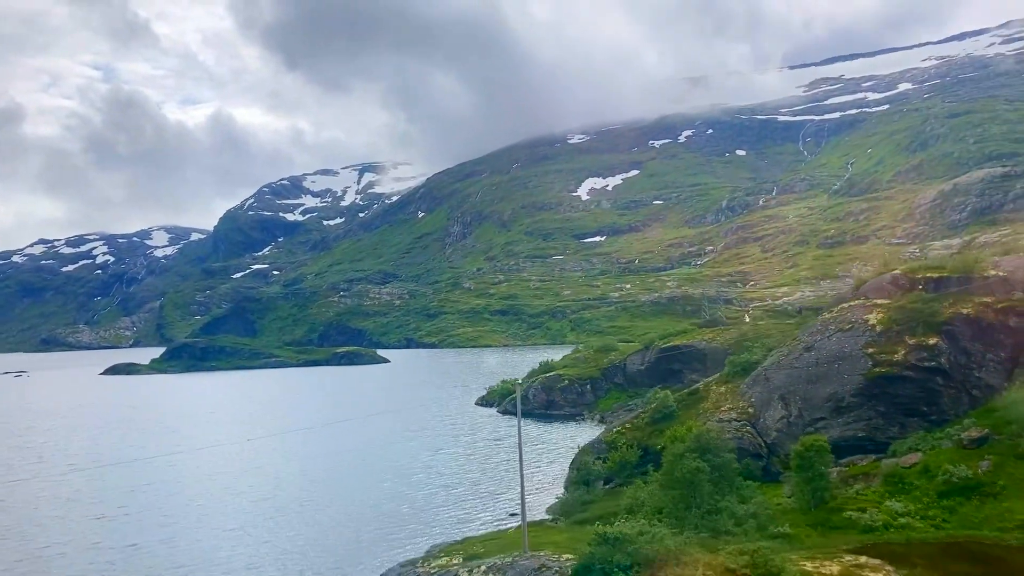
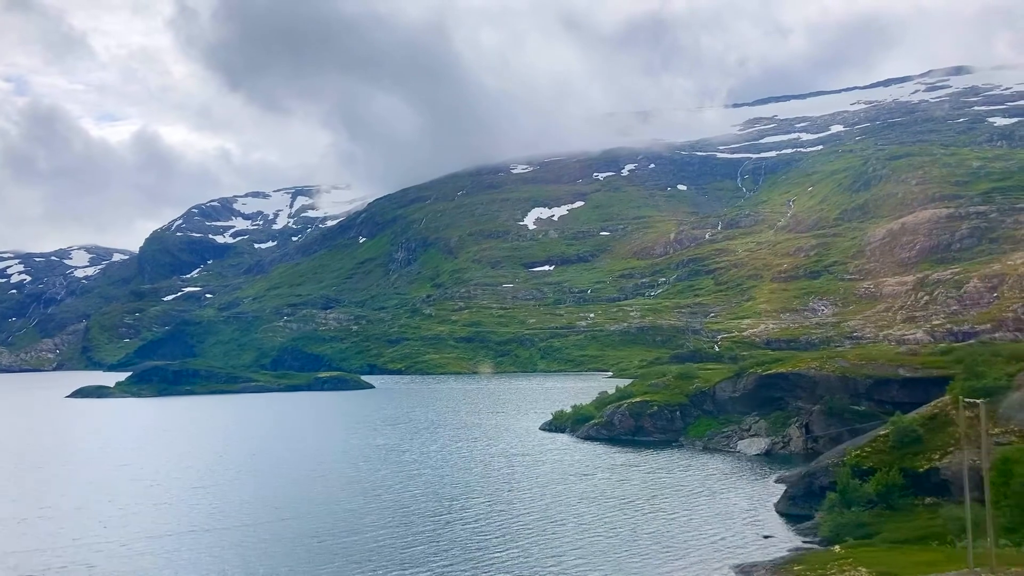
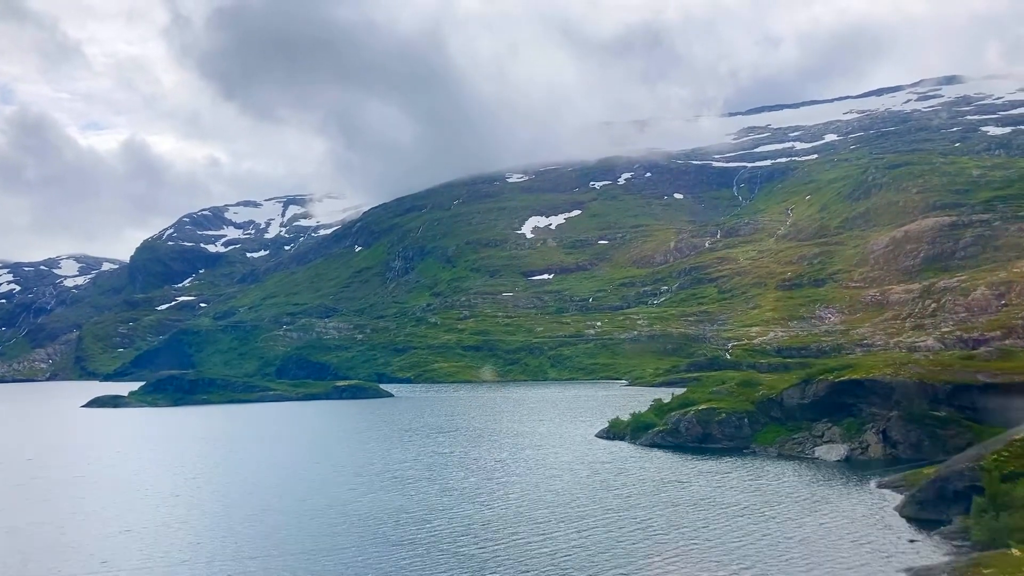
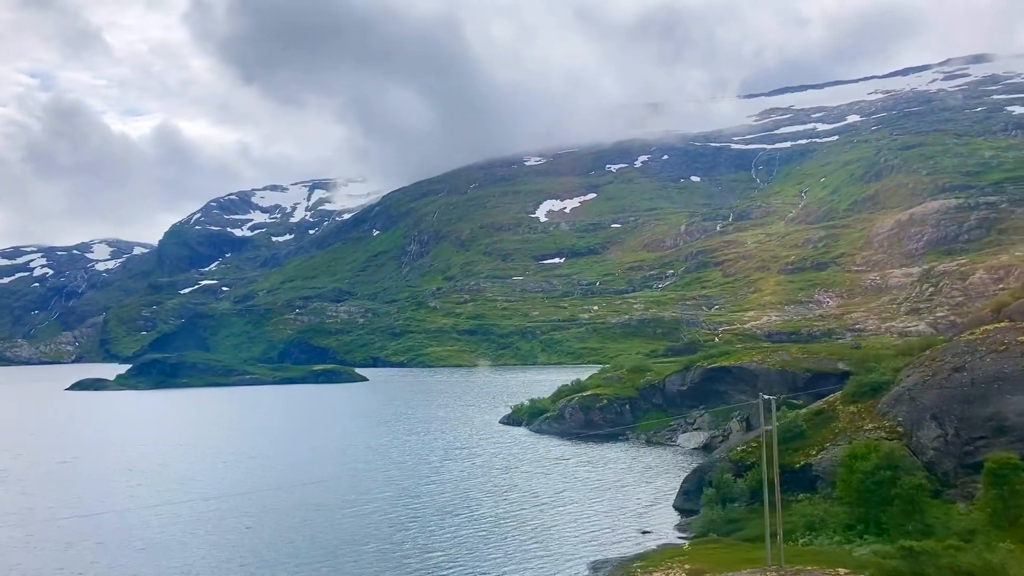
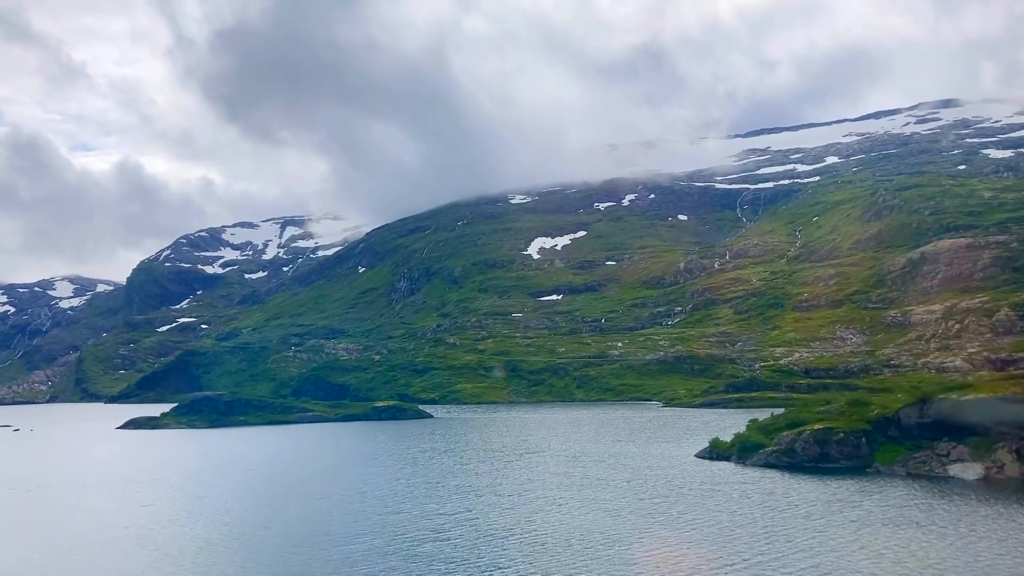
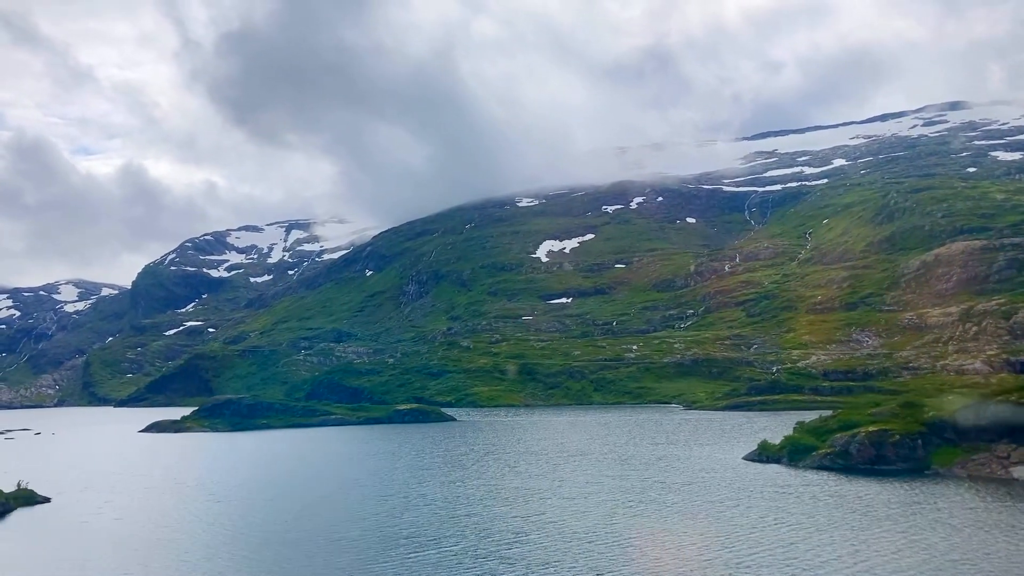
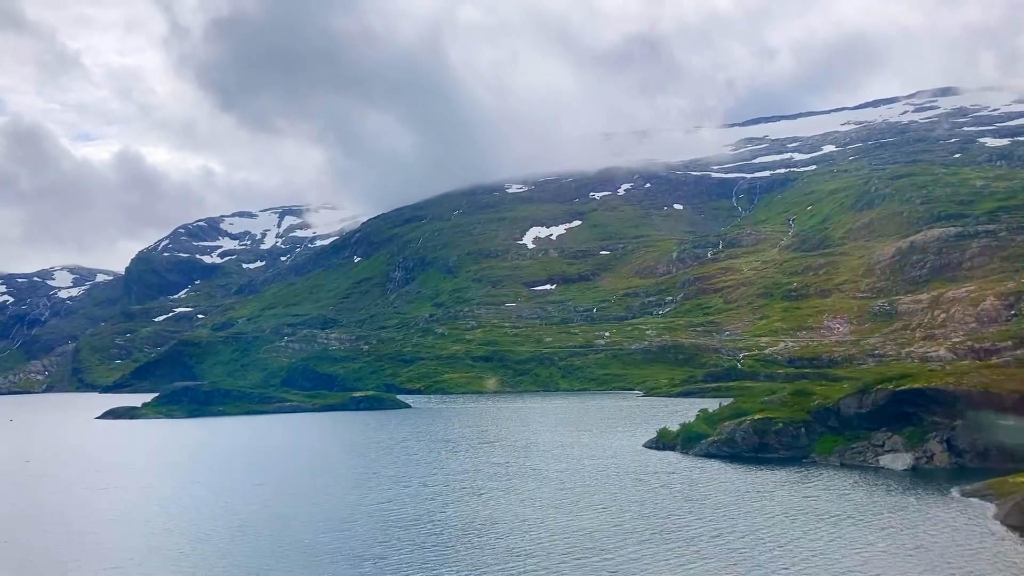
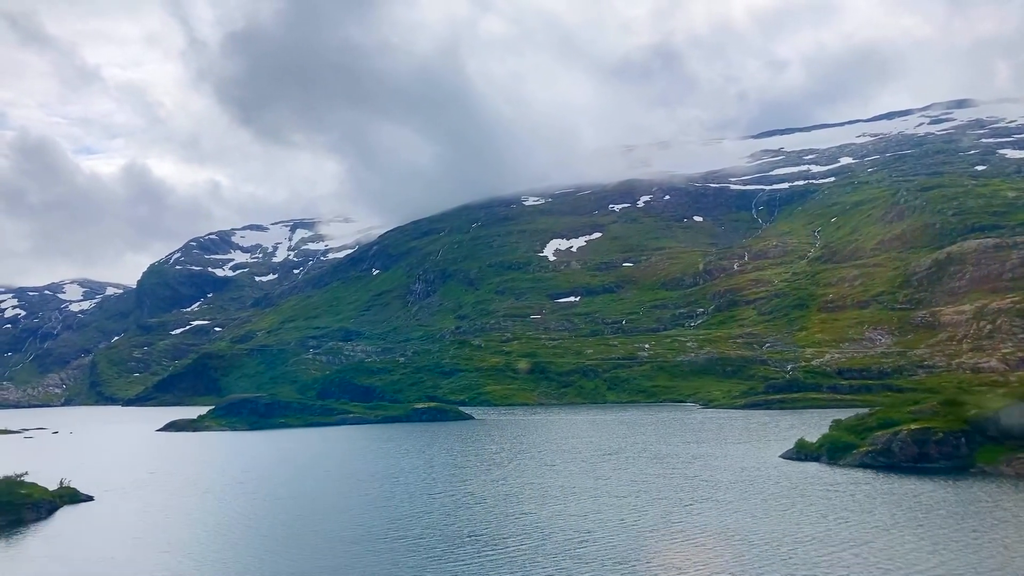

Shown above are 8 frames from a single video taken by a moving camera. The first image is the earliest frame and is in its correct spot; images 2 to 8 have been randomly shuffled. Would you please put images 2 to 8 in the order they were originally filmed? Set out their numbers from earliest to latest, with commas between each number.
4, 2, 3, 7, 5, 6, 8
